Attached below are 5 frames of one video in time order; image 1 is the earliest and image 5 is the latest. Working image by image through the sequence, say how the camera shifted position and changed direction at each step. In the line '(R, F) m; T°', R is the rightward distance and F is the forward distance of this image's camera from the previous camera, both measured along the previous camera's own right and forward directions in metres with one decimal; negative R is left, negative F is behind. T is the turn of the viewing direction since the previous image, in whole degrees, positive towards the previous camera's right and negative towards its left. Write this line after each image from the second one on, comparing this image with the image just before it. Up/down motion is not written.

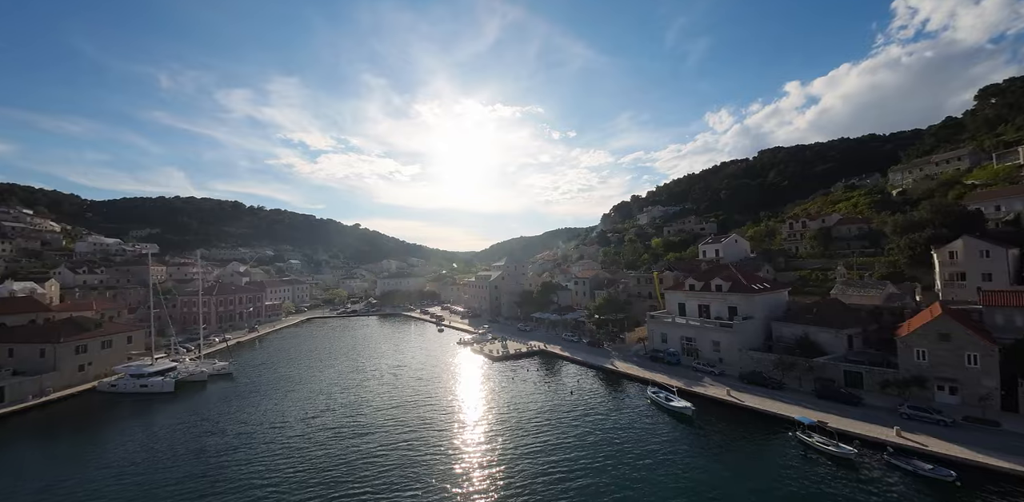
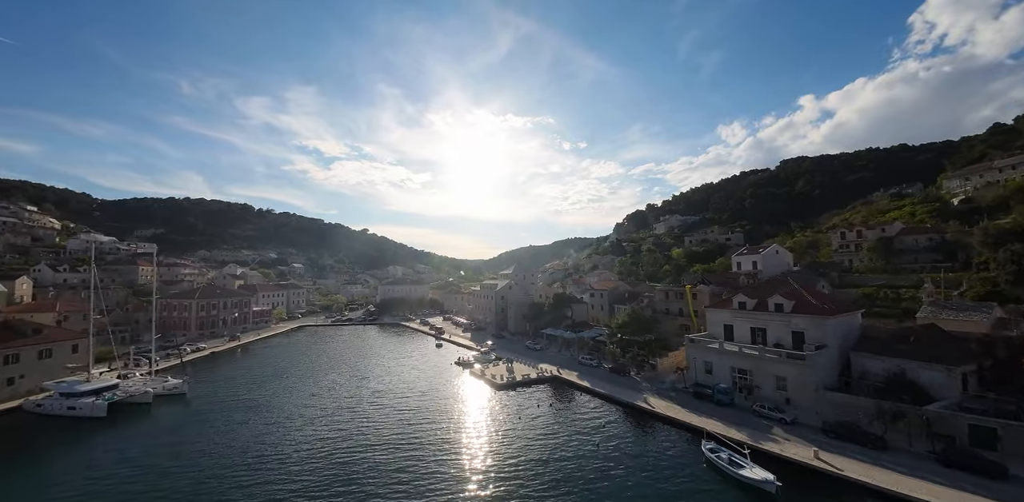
(-0.1, +7.3) m; -1°
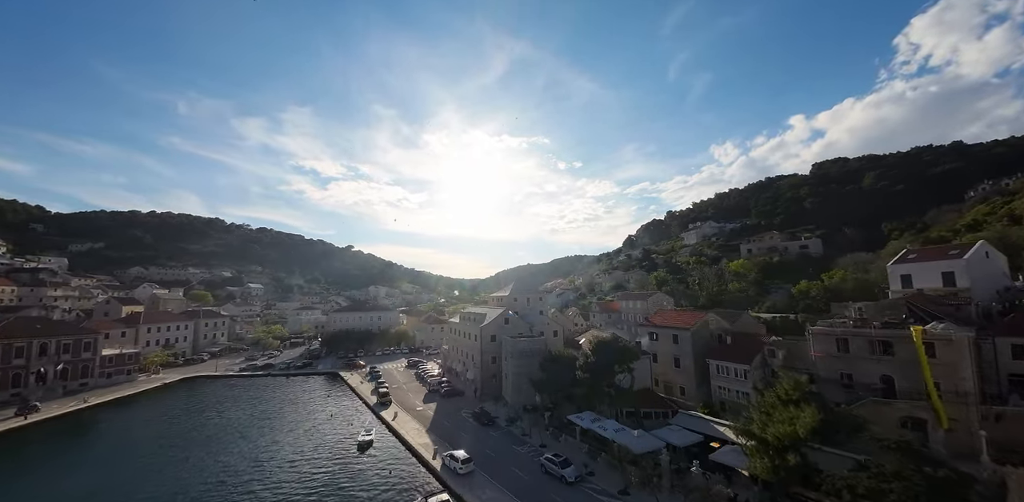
(0.0, +26.5) m; +1°
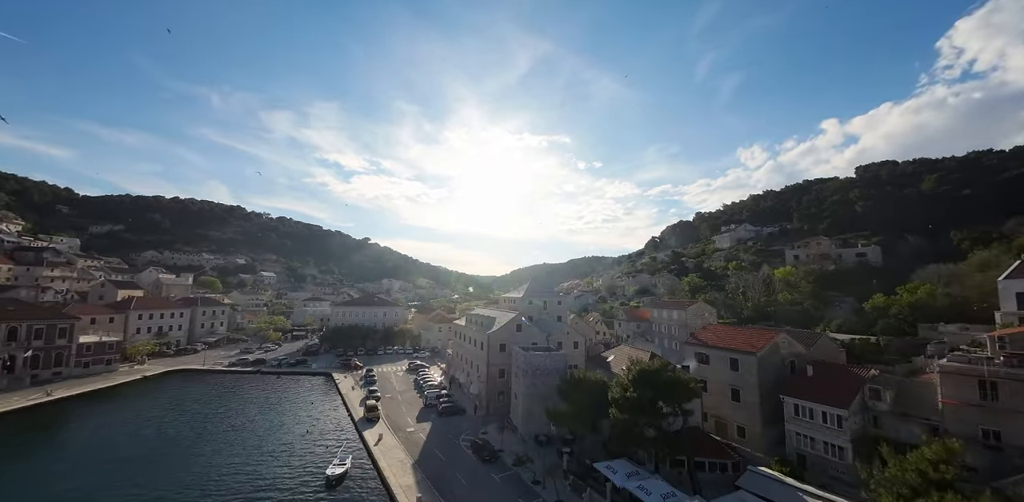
(0.0, +6.1) m; -2°
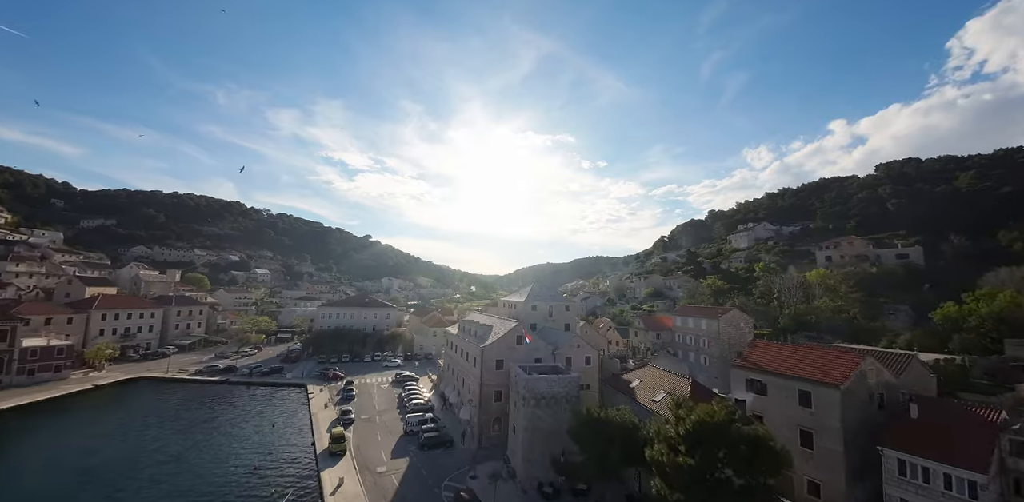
(+0.3, +5.8) m; 0°
